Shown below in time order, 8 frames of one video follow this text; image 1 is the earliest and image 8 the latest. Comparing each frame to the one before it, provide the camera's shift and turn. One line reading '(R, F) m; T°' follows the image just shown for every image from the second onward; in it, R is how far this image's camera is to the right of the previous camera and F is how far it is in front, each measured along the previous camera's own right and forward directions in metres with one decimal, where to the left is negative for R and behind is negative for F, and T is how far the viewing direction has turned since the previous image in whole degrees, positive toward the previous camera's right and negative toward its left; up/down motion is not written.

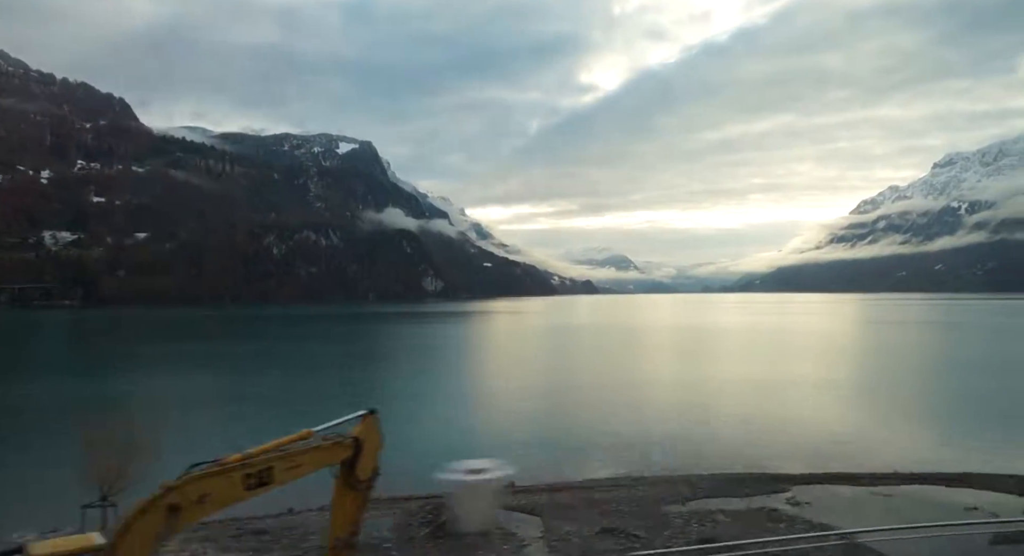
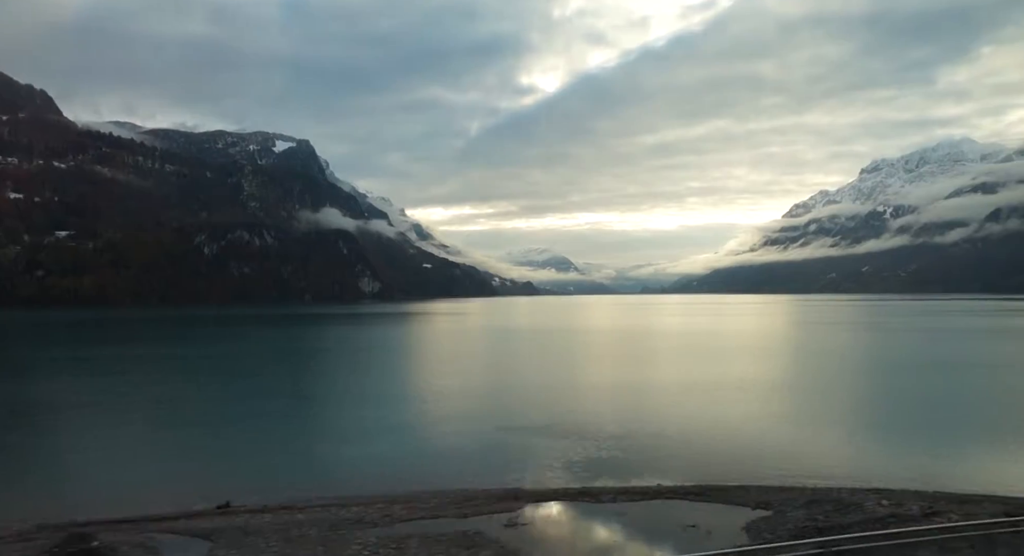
(-0.2, +0.9) m; +5°
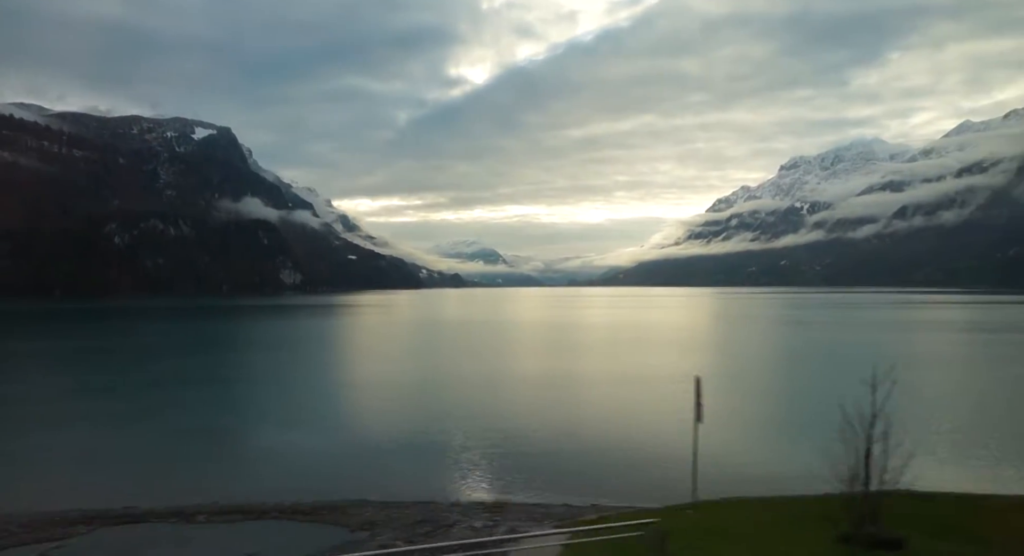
(-0.1, +1.1) m; +6°
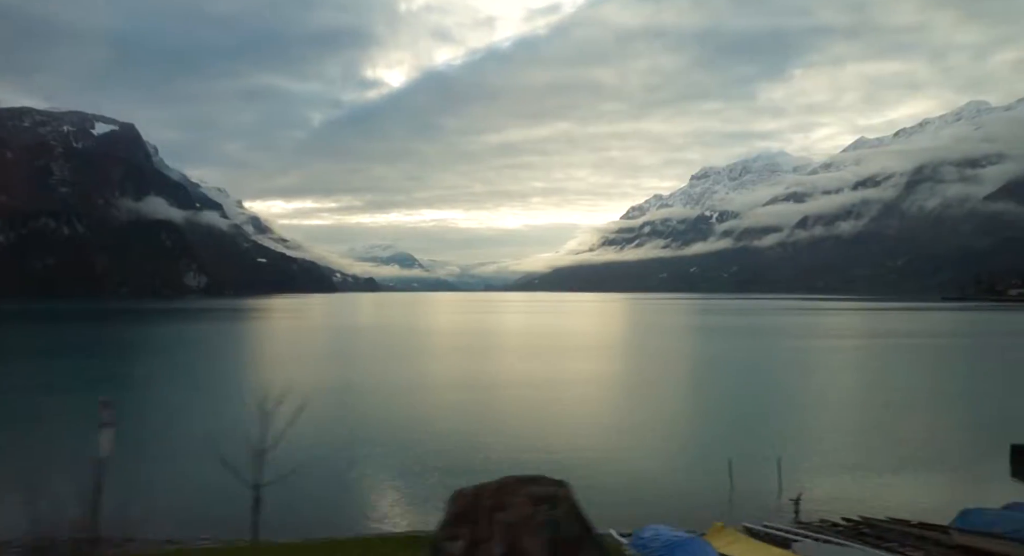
(0.0, +1.5) m; +7°
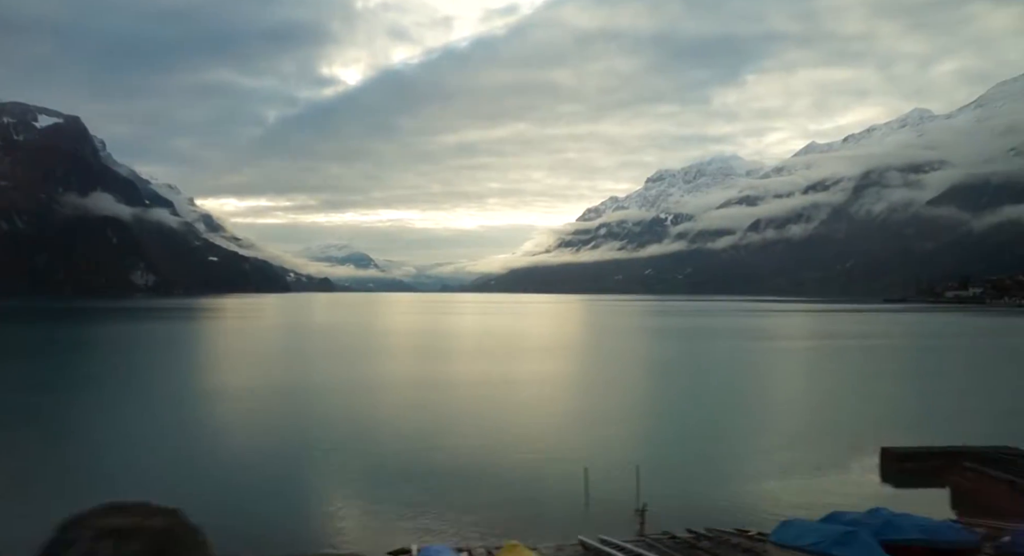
(+0.1, +0.9) m; +3°
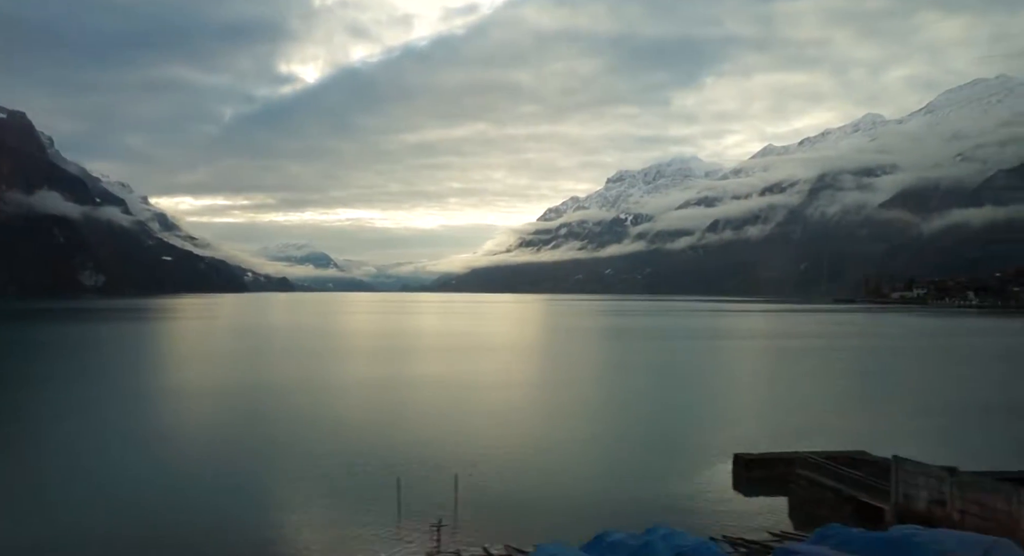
(-0.1, +0.6) m; +3°
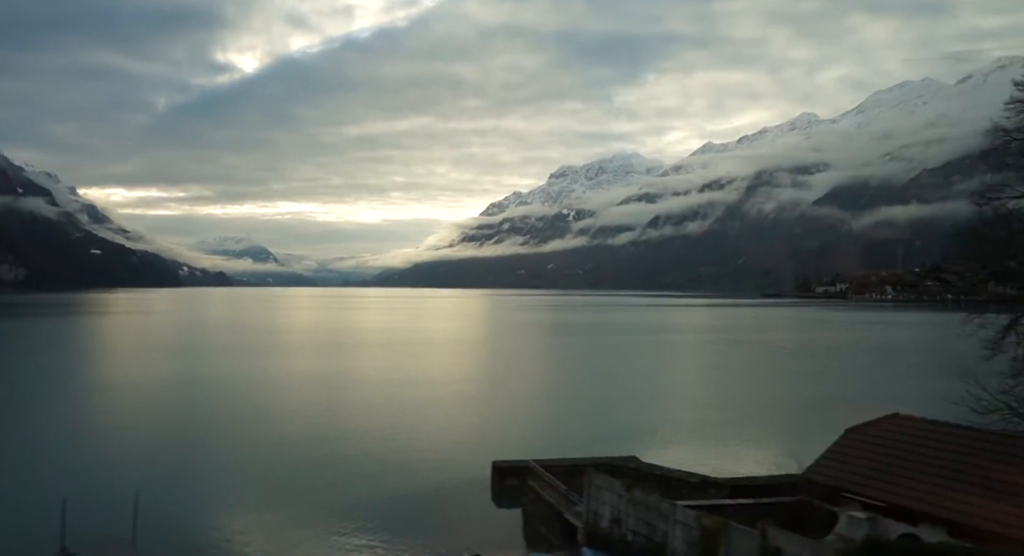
(+0.1, +1.3) m; +5°
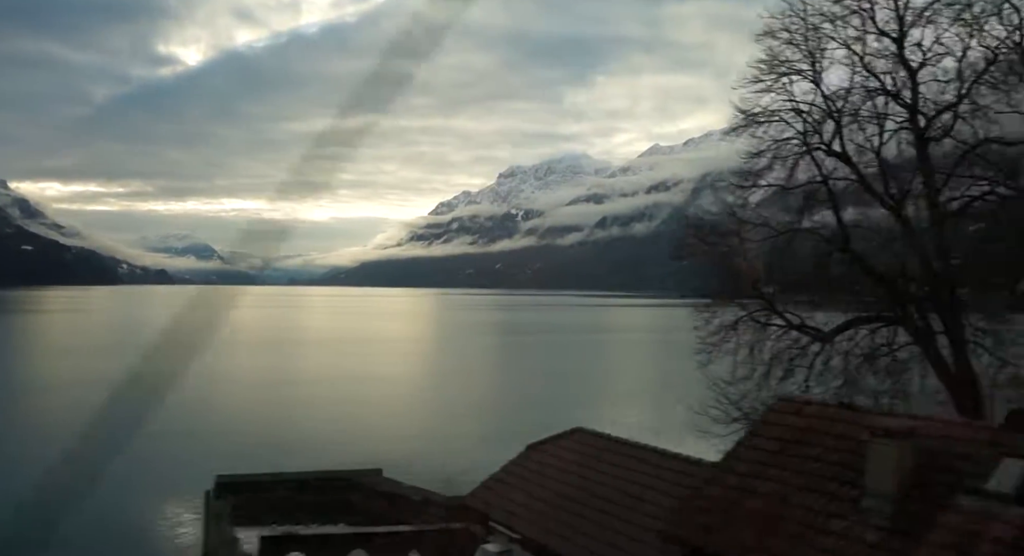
(+0.1, +0.5) m; +4°
